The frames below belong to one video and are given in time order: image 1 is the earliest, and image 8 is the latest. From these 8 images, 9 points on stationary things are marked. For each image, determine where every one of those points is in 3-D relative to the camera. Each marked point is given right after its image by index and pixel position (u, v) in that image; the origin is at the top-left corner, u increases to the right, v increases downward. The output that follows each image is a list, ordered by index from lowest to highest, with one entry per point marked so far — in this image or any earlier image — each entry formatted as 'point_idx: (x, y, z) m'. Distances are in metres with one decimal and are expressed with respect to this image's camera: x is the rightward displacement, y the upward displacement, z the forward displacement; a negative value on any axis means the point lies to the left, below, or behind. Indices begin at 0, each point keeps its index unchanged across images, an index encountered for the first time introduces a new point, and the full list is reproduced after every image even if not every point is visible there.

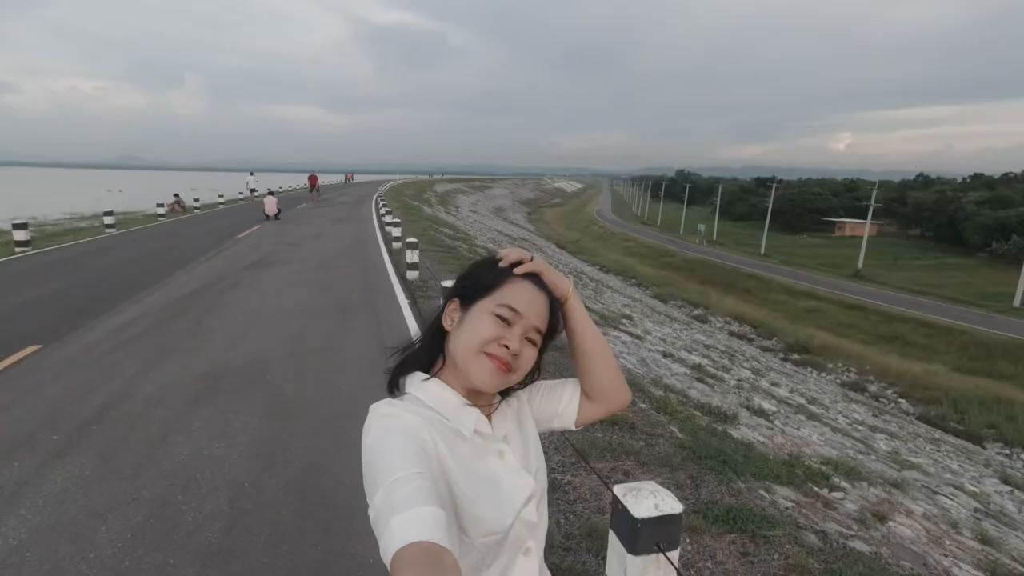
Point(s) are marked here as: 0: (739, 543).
0: (+1.5, -1.7, +3.8) m
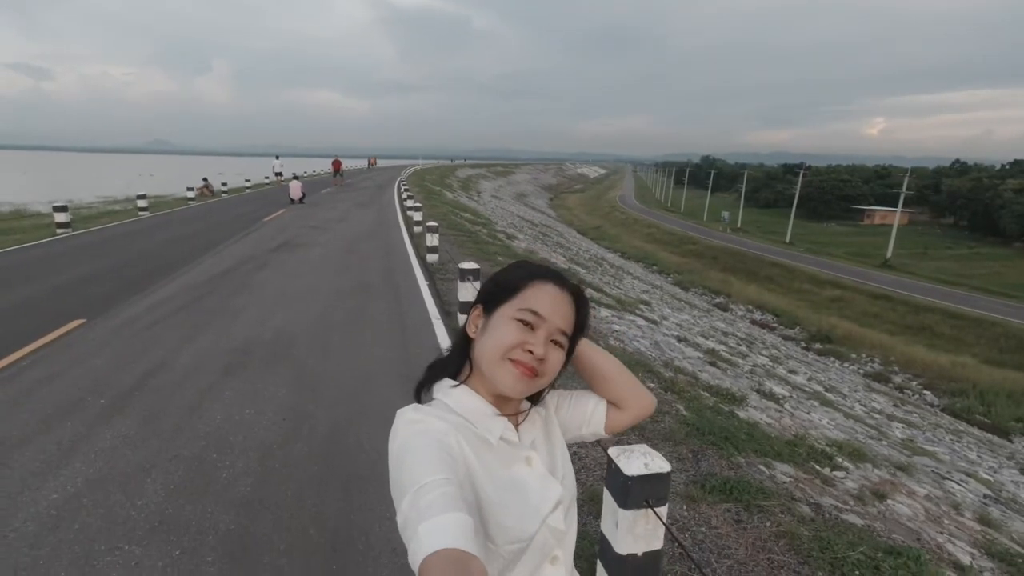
0: (+1.6, -1.6, +4.0) m
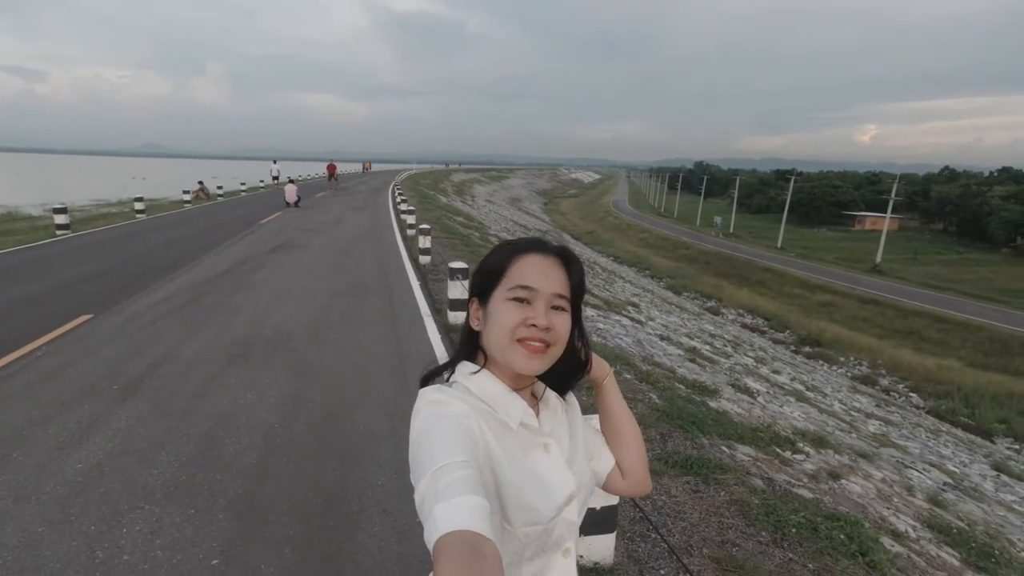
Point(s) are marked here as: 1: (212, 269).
0: (+1.4, -1.5, +4.4) m
1: (-5.9, +0.4, +11.0) m
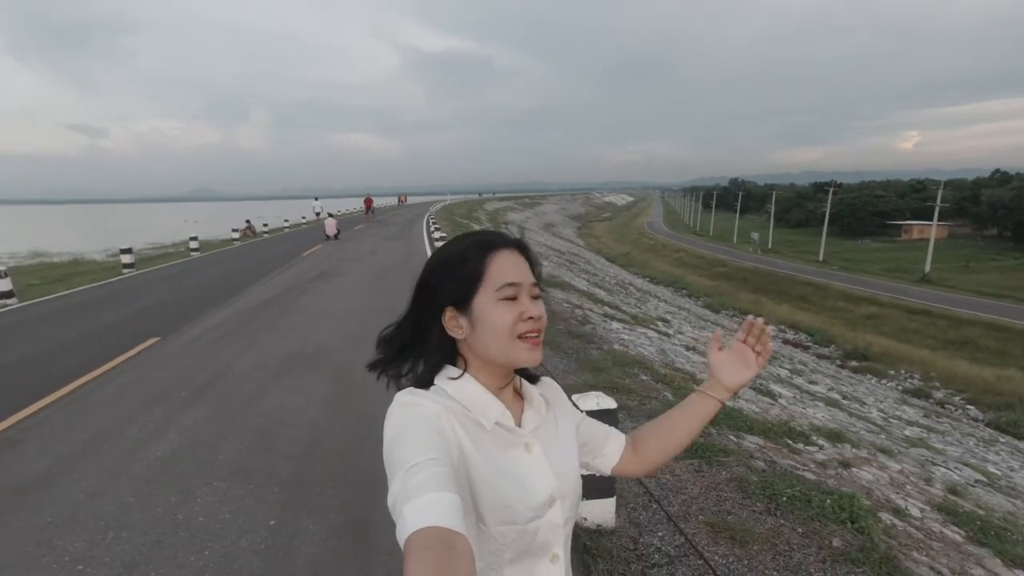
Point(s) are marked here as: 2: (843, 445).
0: (+1.6, -1.5, +4.8) m
1: (-5.4, -0.2, +12.0) m
2: (+4.2, -2.0, +7.0) m
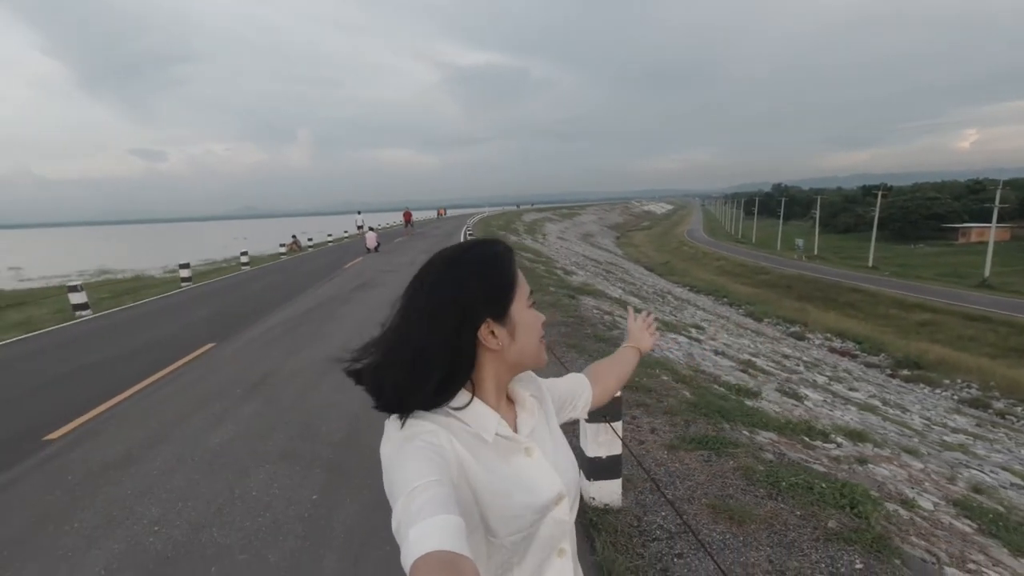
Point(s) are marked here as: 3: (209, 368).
0: (+1.8, -1.5, +5.1) m
1: (-4.7, -0.4, +12.7) m
2: (+4.5, -2.0, +7.1) m
3: (-4.2, -1.1, +7.7) m
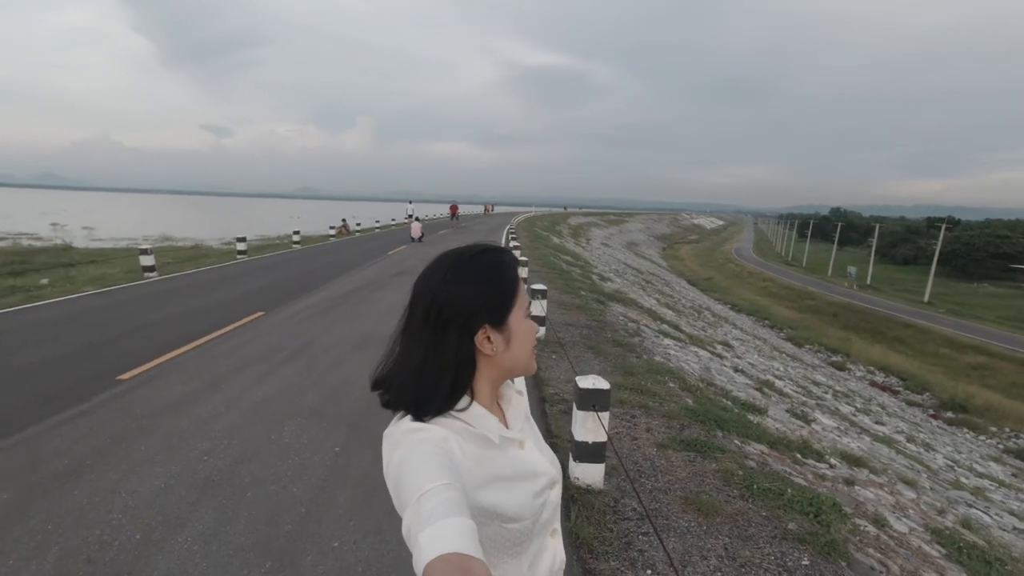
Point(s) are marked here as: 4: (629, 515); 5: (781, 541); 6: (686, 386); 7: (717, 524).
0: (+1.8, -1.7, +5.5) m
1: (-4.0, 0.0, +13.6) m
2: (+4.6, -2.4, +7.3) m
3: (-3.9, -0.7, +8.6) m
4: (+0.9, -1.8, +4.3) m
5: (+2.0, -1.9, +4.2) m
6: (+2.6, -1.4, +8.2) m
7: (+1.6, -1.8, +4.3) m
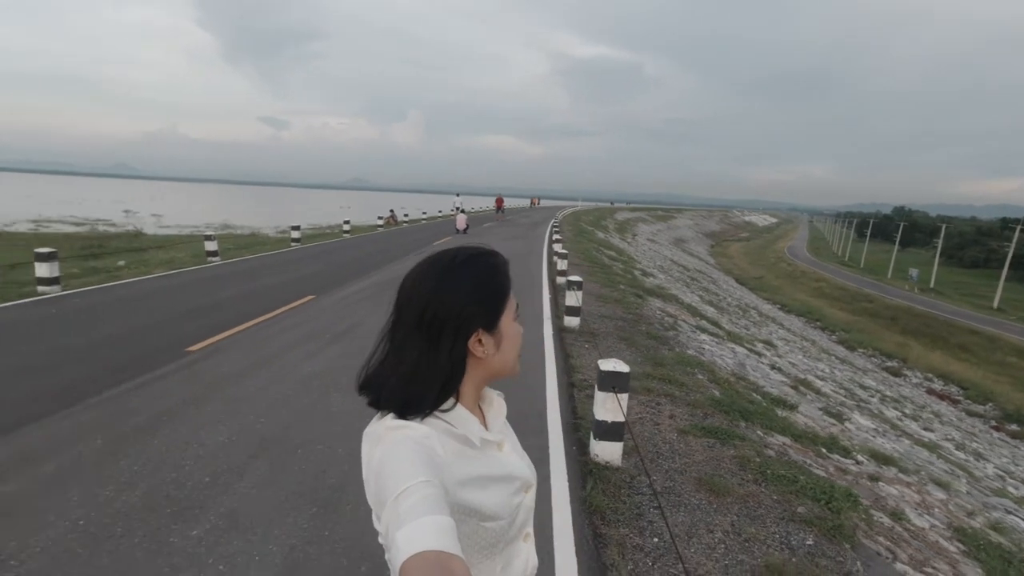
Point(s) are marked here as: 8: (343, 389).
0: (+2.0, -1.6, +5.7) m
1: (-3.0, +0.3, +14.2) m
2: (+5.0, -2.4, +7.3) m
3: (-3.4, -0.4, +9.2) m
4: (+1.1, -1.7, +4.6) m
5: (+2.2, -1.9, +4.4) m
6: (+3.0, -1.4, +8.3) m
7: (+1.8, -1.8, +4.6) m
8: (-1.8, -1.1, +6.0) m
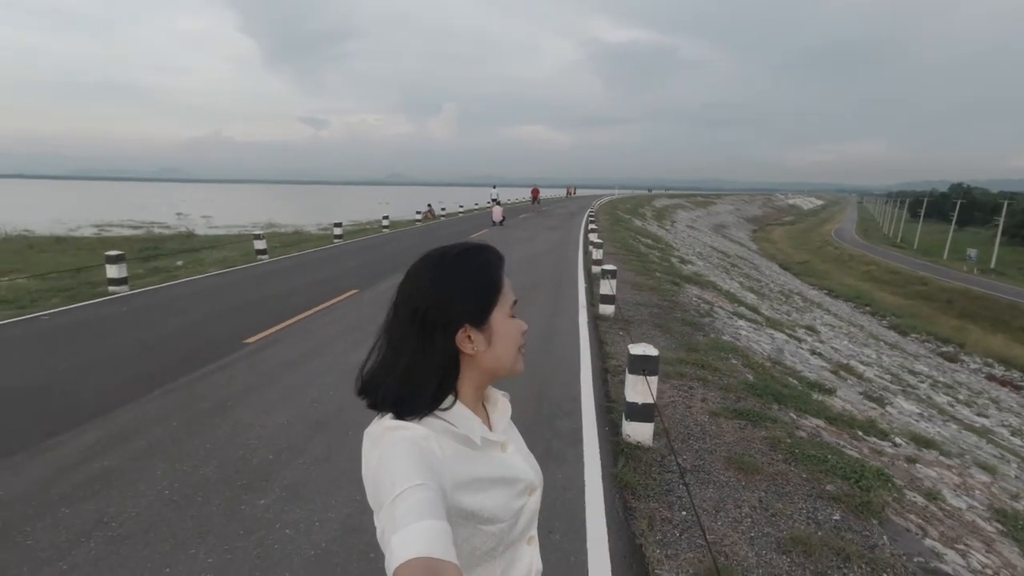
0: (+2.4, -1.4, +5.9) m
1: (-2.1, +0.5, +14.7) m
2: (+5.5, -2.1, +7.3) m
3: (-2.8, -0.4, +9.7) m
4: (+1.4, -1.6, +4.8) m
5: (+2.5, -1.7, +4.5) m
6: (+3.6, -1.2, +8.4) m
7: (+2.1, -1.6, +4.7) m
8: (-1.4, -1.0, +6.4) m
